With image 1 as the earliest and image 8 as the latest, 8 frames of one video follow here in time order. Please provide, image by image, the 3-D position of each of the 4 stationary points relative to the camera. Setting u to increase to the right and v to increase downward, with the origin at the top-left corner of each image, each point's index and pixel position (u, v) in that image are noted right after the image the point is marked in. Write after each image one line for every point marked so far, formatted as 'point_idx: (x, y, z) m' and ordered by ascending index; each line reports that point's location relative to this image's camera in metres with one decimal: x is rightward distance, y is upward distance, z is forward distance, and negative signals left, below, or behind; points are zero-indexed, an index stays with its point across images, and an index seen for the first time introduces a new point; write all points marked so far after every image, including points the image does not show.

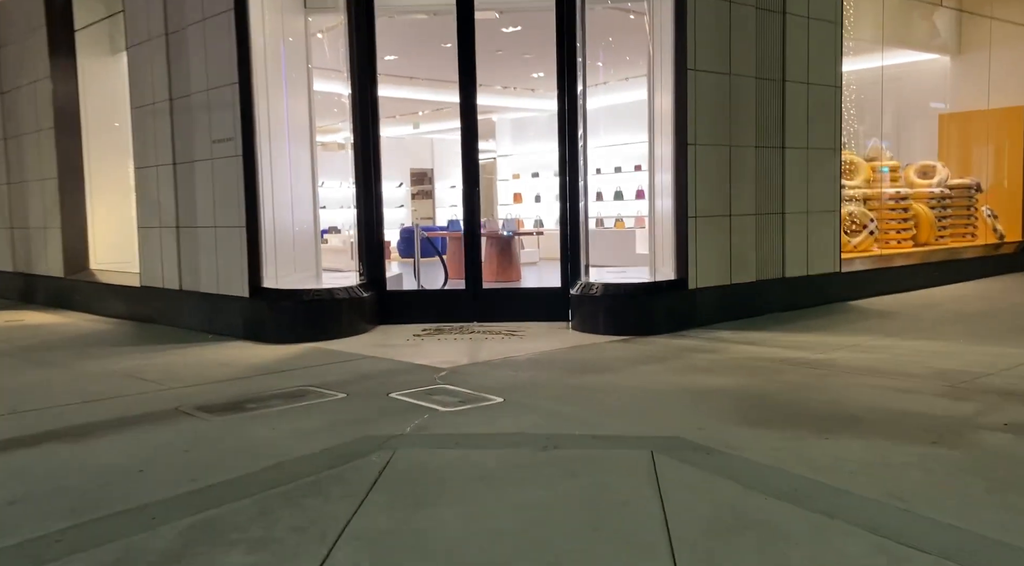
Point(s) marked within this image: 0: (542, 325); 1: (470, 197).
0: (+0.3, -0.4, +6.6) m
1: (-0.4, +0.8, +6.9) m
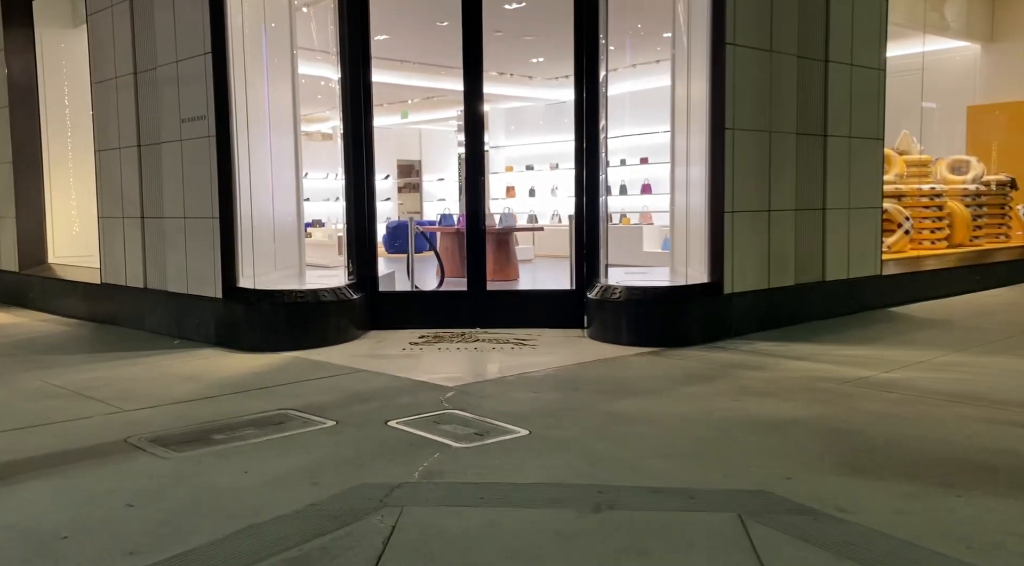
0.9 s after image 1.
0: (+0.3, -0.4, +5.9) m
1: (-0.3, +0.8, +6.2) m
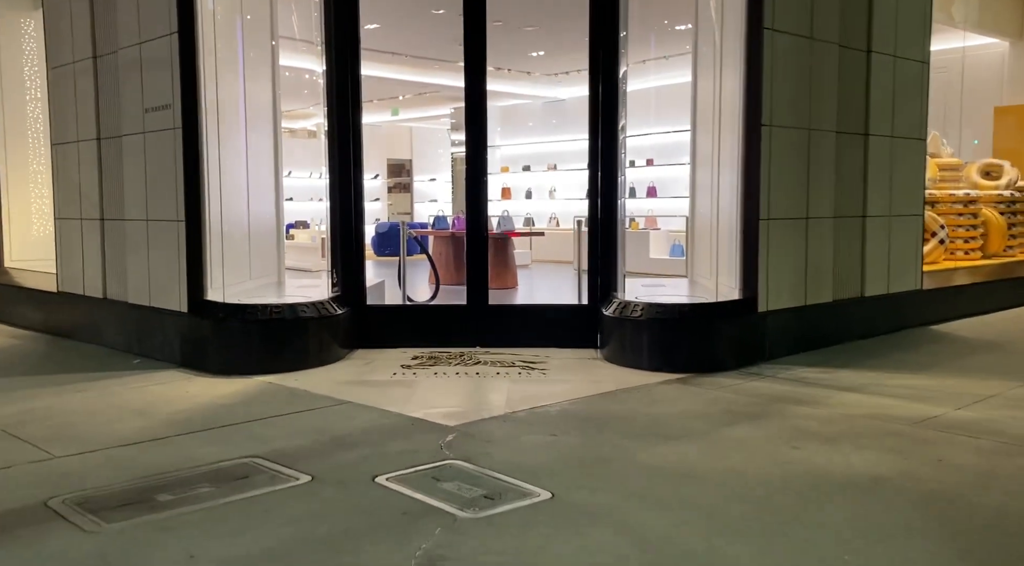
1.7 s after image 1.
0: (+0.4, -0.5, +5.2) m
1: (-0.3, +0.7, +5.5) m
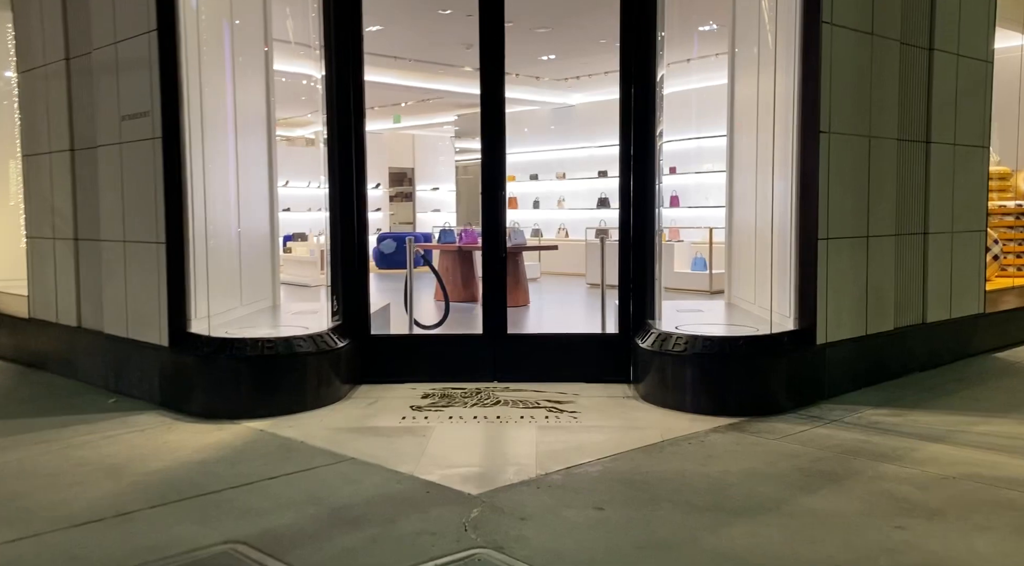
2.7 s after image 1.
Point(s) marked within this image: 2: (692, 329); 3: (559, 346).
0: (+0.5, -0.6, +4.6) m
1: (-0.1, +0.5, +4.9) m
2: (+1.0, -0.3, +4.5) m
3: (+0.3, -0.4, +4.9) m
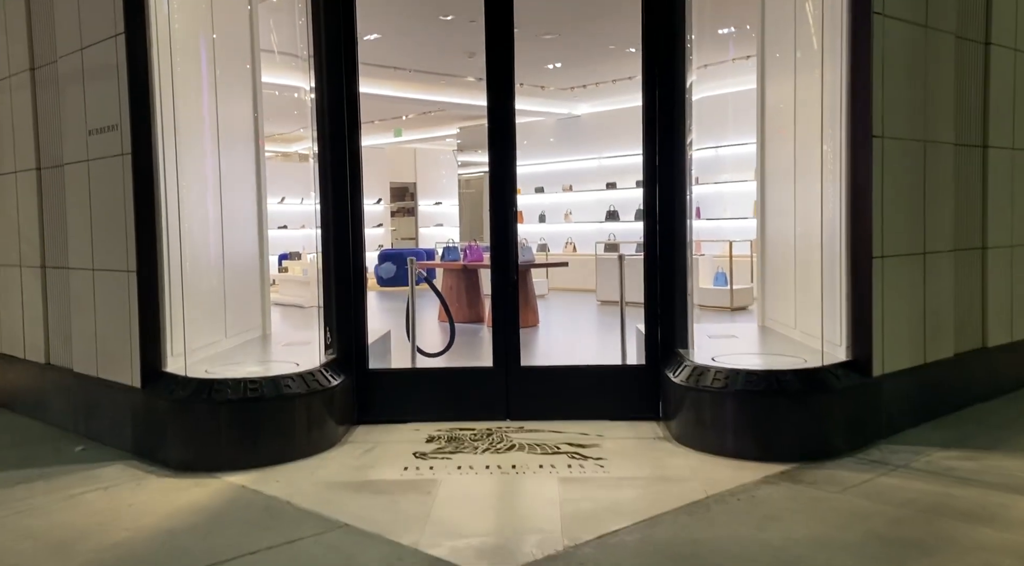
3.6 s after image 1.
0: (+0.6, -0.8, +4.1) m
1: (-0.1, +0.3, +4.4) m
2: (+1.1, -0.4, +4.0) m
3: (+0.4, -0.5, +4.4) m
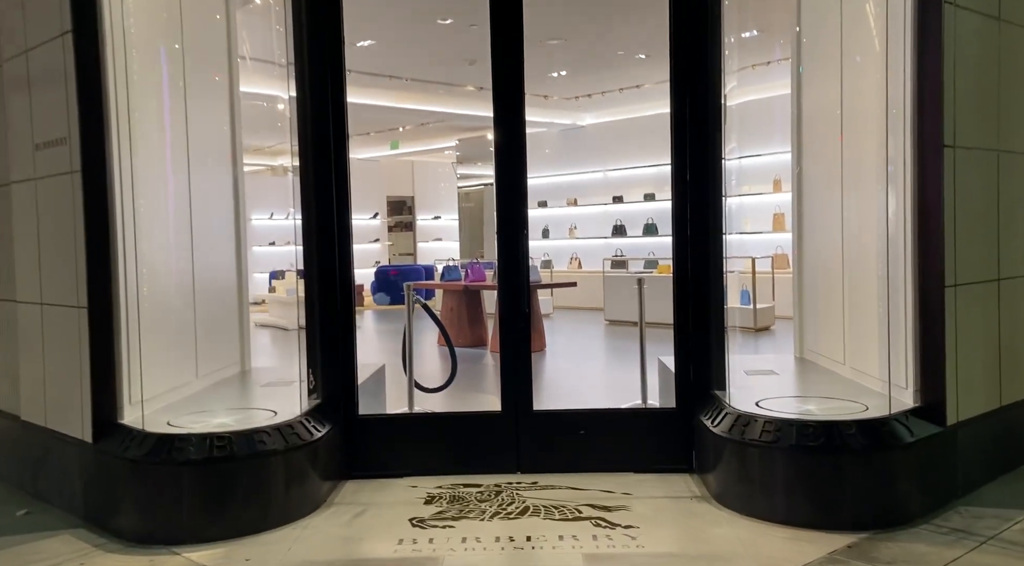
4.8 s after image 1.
0: (+0.6, -0.9, +3.6) m
1: (0.0, +0.2, +3.9) m
2: (+1.2, -0.5, +3.4) m
3: (+0.4, -0.7, +3.8) m
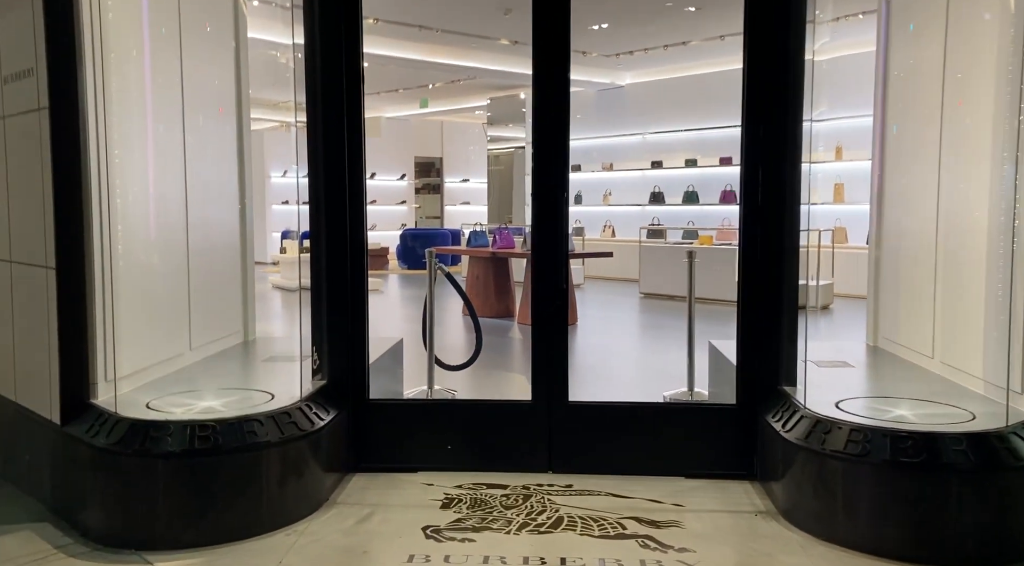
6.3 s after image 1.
0: (+0.8, -0.8, +3.1) m
1: (+0.2, +0.3, +3.3) m
2: (+1.3, -0.5, +2.9) m
3: (+0.6, -0.6, +3.3) m
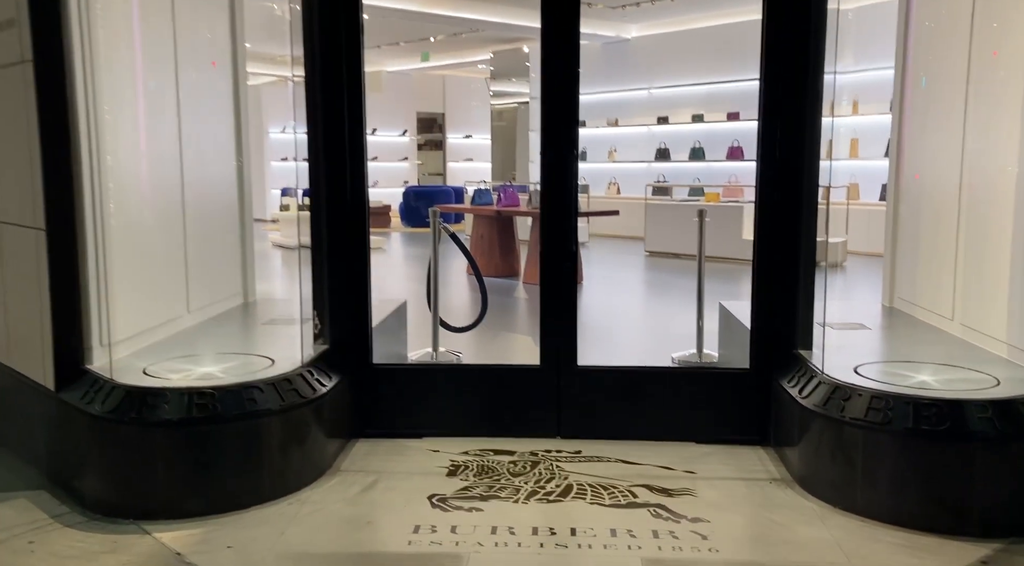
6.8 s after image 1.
0: (+0.8, -0.7, +3.0) m
1: (+0.2, +0.5, +3.2) m
2: (+1.3, -0.3, +2.8) m
3: (+0.6, -0.4, +3.2) m
